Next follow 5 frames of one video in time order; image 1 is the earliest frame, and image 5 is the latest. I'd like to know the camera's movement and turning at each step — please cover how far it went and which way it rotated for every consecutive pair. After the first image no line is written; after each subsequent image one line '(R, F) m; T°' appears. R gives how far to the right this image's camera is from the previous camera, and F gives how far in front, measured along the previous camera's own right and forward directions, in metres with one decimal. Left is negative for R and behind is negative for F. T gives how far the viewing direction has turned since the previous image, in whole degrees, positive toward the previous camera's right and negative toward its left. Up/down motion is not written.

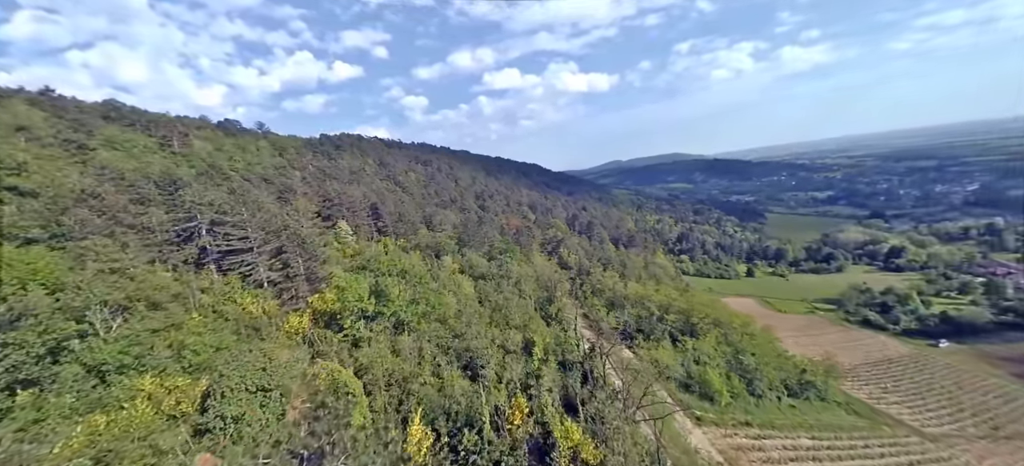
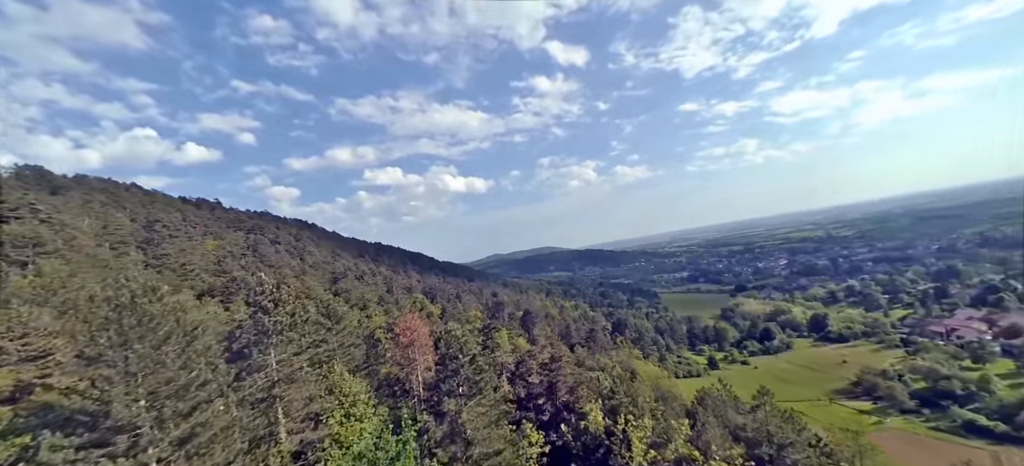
(-0.2, +20.8) m; +16°
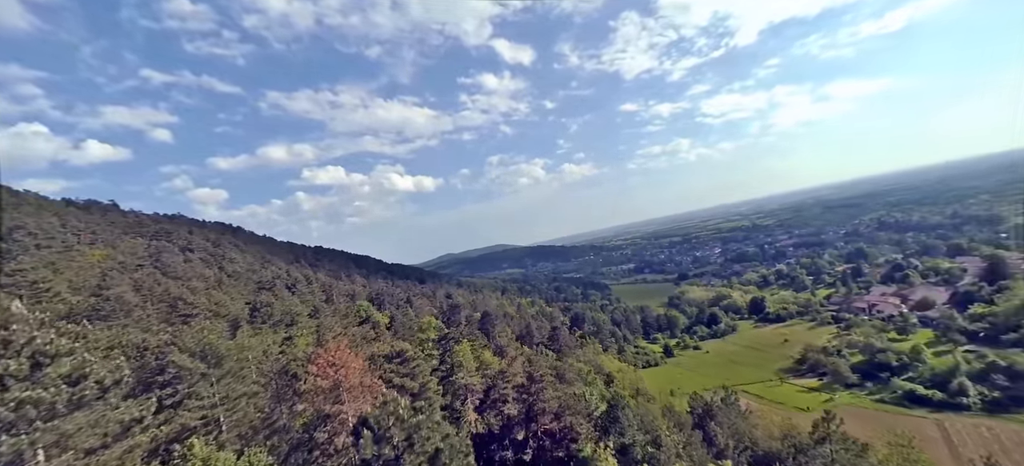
(-0.2, +1.9) m; +7°
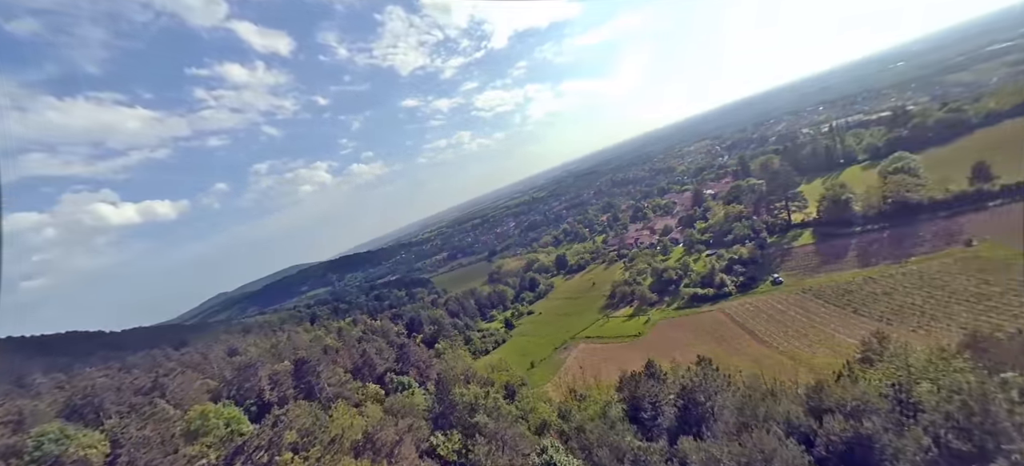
(-0.5, +4.5) m; +26°
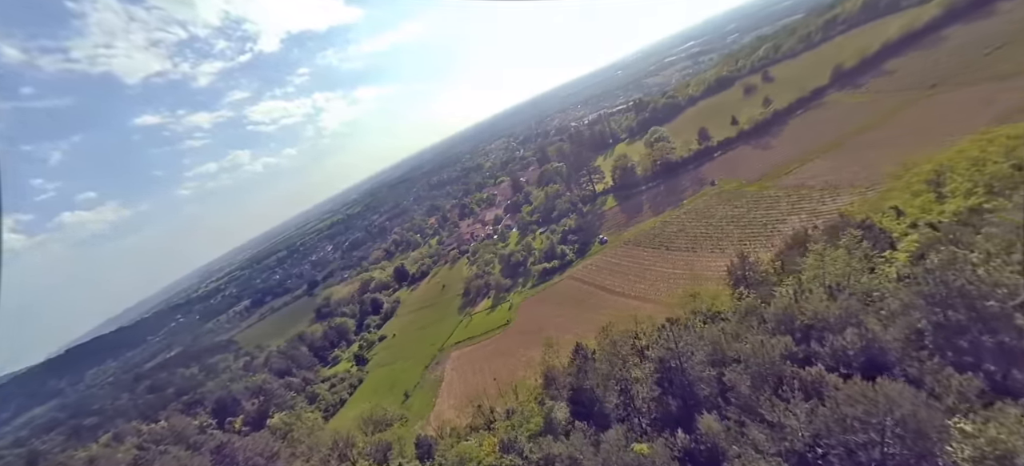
(-1.6, +4.3) m; +25°
